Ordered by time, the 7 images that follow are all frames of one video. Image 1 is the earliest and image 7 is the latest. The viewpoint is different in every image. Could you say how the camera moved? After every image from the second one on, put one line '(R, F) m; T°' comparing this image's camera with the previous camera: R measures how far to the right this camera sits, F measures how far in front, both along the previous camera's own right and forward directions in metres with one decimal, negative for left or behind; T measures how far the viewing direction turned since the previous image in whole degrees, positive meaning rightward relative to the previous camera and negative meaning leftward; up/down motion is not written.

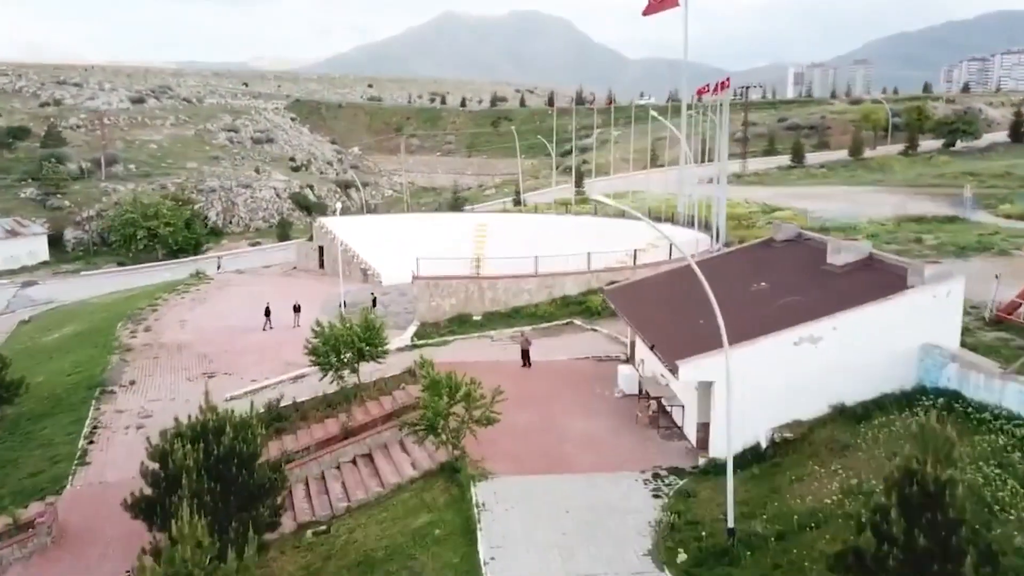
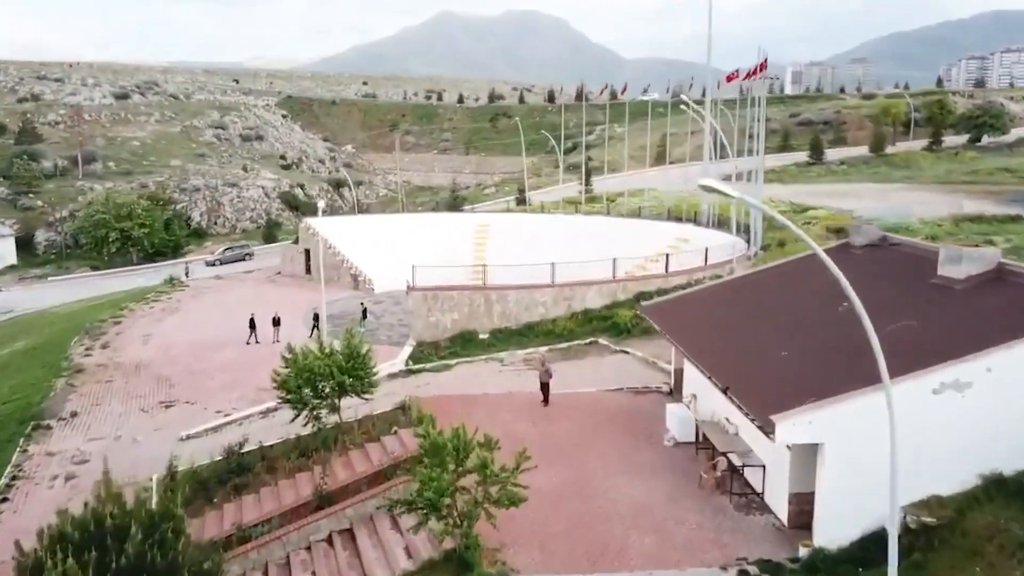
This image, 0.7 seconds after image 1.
(-0.5, +3.7) m; 0°
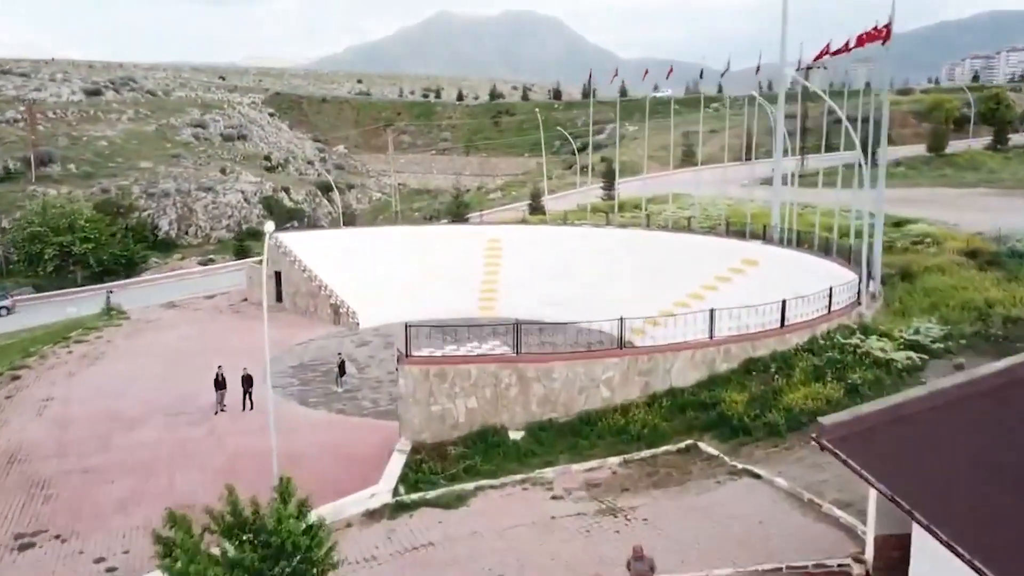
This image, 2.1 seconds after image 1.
(-0.9, +7.3) m; 0°
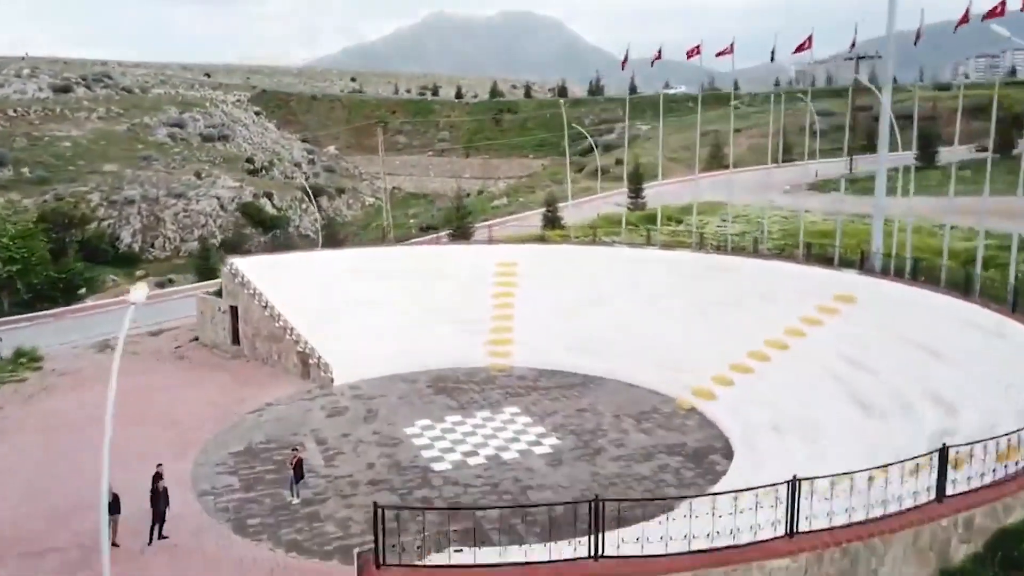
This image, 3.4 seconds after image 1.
(-0.7, +6.6) m; 0°
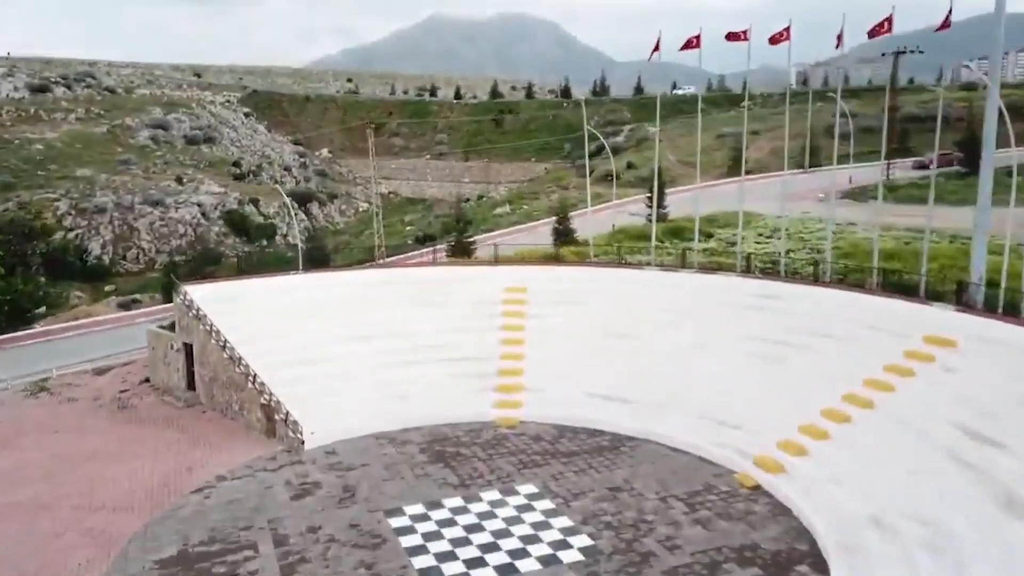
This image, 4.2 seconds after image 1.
(-0.4, +4.2) m; 0°
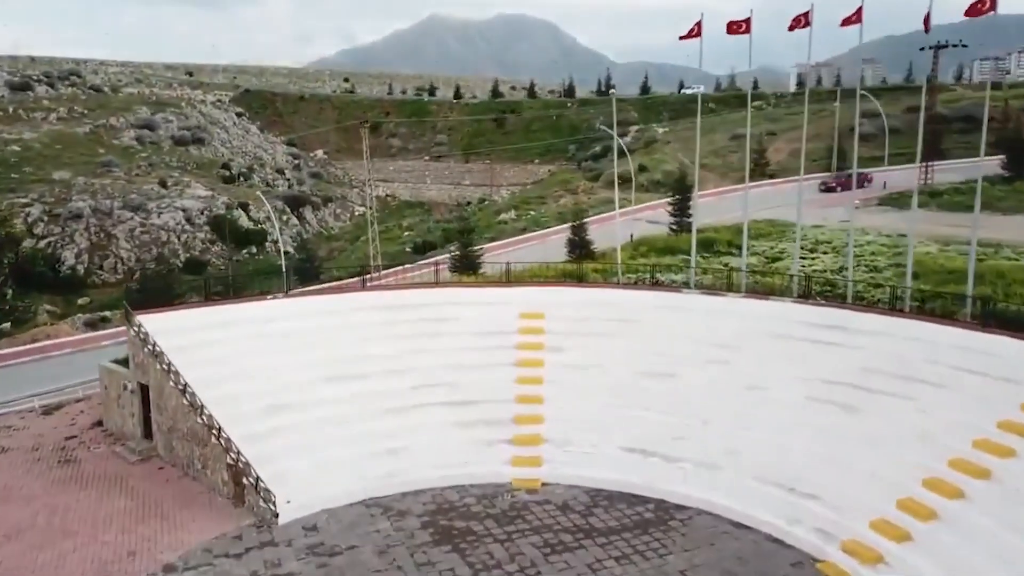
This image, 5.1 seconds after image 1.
(-0.5, +3.3) m; 0°
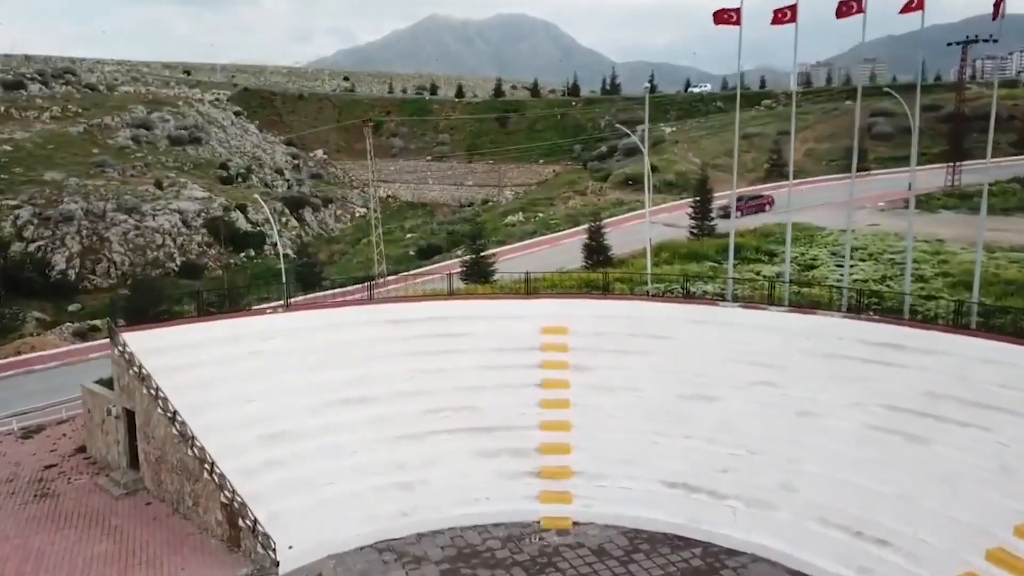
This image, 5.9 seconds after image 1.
(-0.6, +1.6) m; 0°
